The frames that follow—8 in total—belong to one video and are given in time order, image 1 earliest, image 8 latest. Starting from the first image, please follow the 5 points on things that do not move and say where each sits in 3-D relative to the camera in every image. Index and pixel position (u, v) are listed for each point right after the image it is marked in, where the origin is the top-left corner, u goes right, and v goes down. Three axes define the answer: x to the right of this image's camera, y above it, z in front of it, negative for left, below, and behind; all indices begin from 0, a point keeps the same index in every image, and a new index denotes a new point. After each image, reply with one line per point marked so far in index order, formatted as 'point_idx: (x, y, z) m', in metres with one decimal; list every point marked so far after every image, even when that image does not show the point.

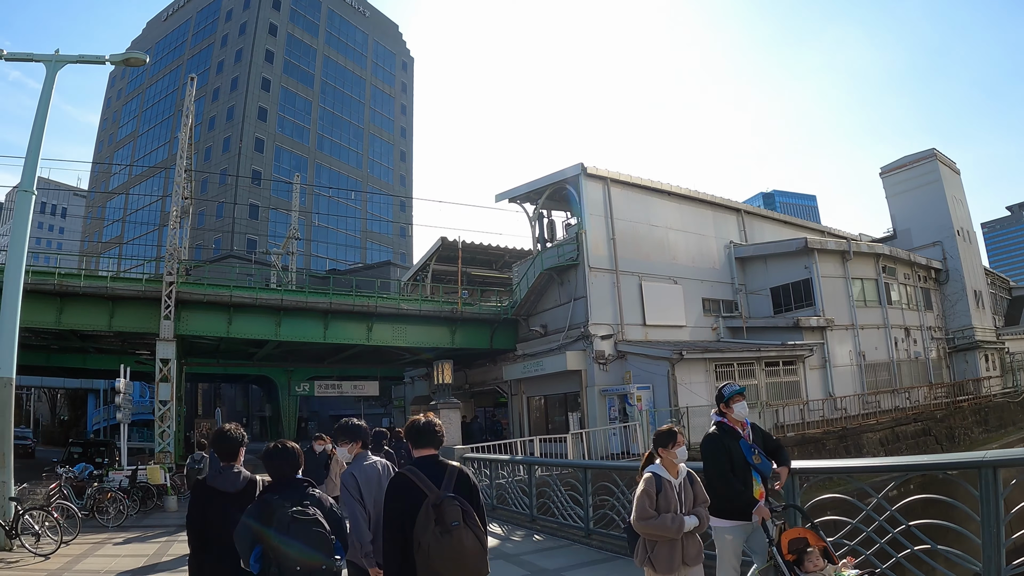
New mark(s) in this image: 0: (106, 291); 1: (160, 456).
0: (-11.3, -0.1, +16.5) m
1: (-9.5, -4.5, +15.8) m
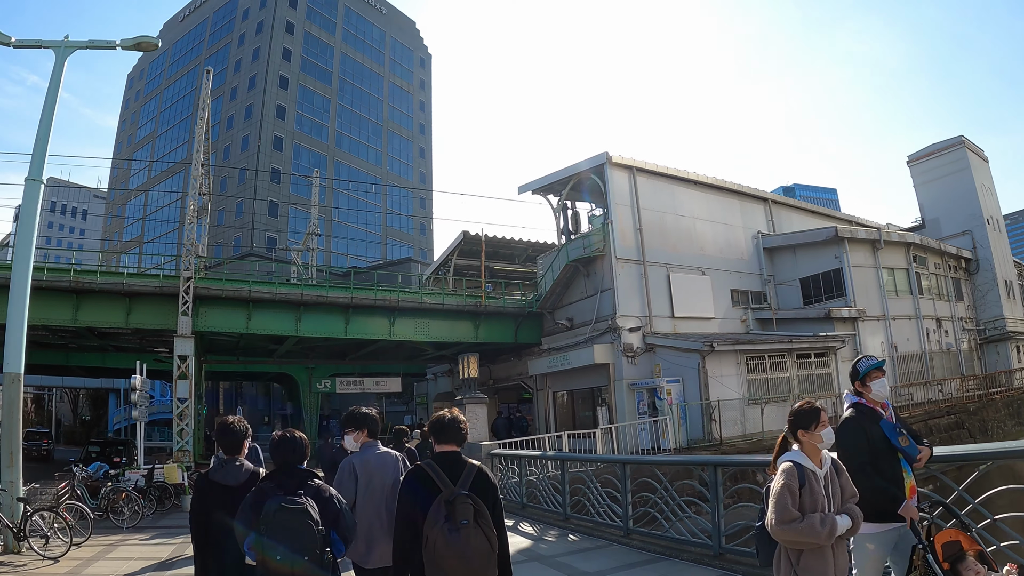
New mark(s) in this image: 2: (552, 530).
0: (-10.6, 0.0, +16.1) m
1: (-8.7, -4.3, +15.3) m
2: (+0.7, -4.3, +10.5) m
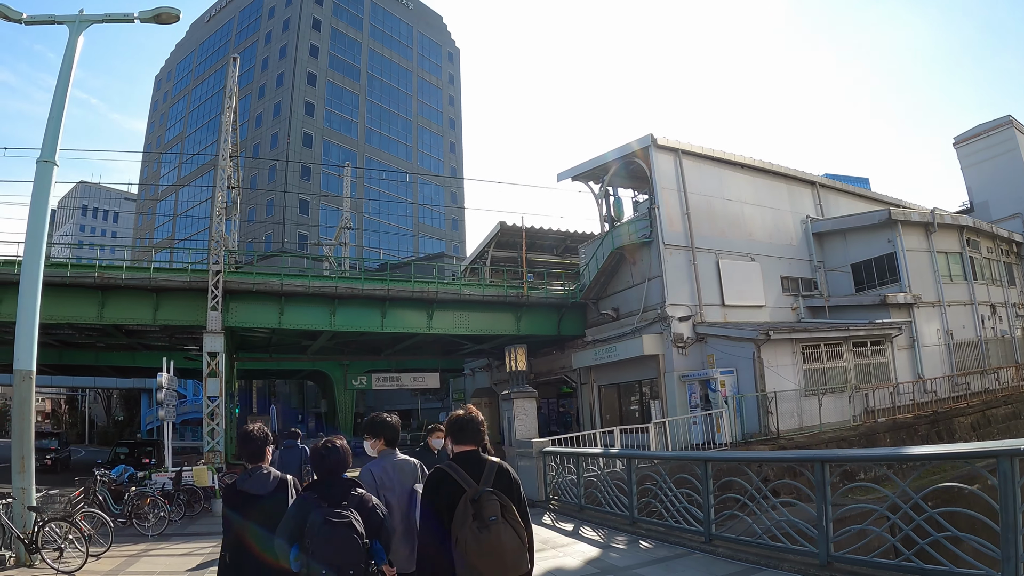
0: (-9.5, +0.1, +15.4) m
1: (-7.5, -4.1, +14.6) m
2: (+1.7, -3.9, +9.3) m
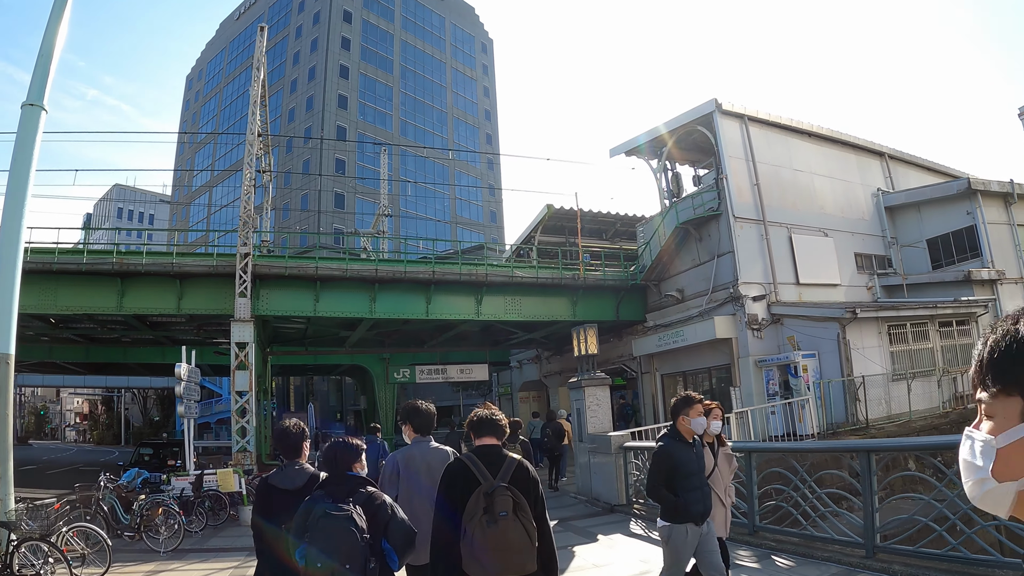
0: (-8.1, +0.5, +14.1) m
1: (-6.1, -3.8, +13.1) m
2: (+2.8, -3.2, +7.3) m
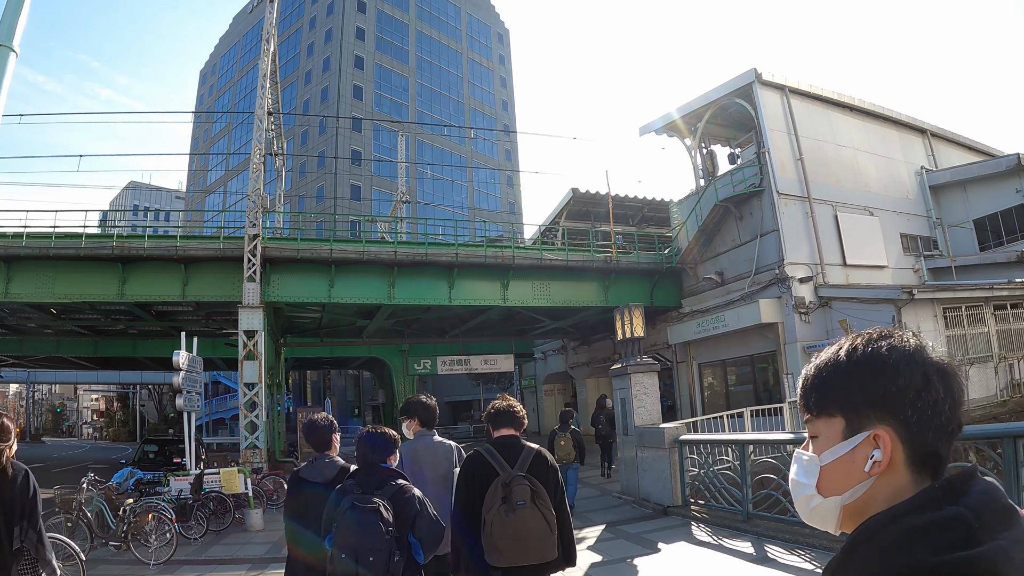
0: (-7.4, +0.8, +13.1) m
1: (-5.4, -3.4, +12.1) m
2: (+3.3, -2.8, +6.0) m
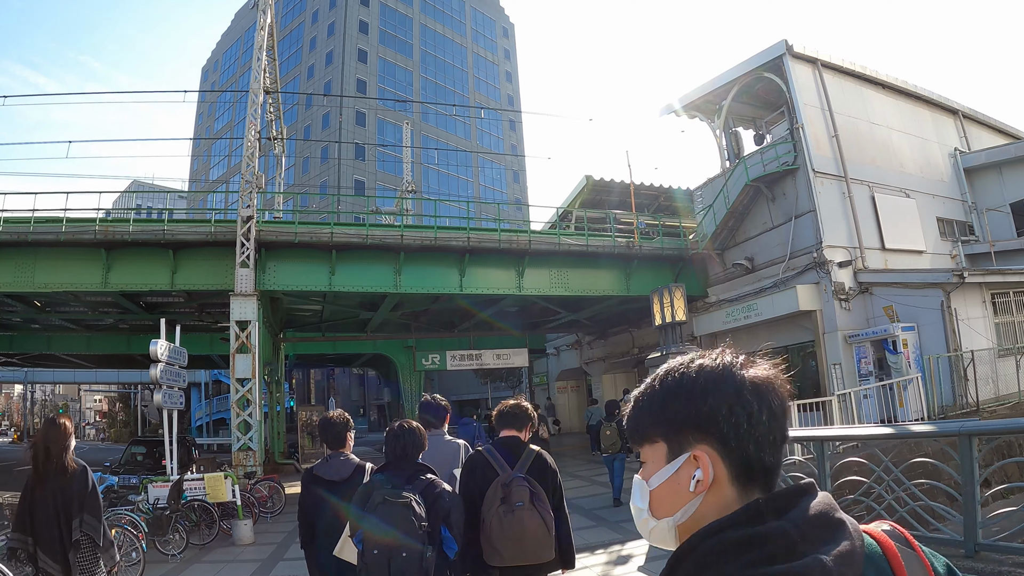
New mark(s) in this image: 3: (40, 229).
0: (-7.1, +1.0, +12.0) m
1: (-5.0, -3.1, +11.0) m
2: (+3.6, -2.5, +4.8) m
3: (-9.4, +1.2, +11.7) m
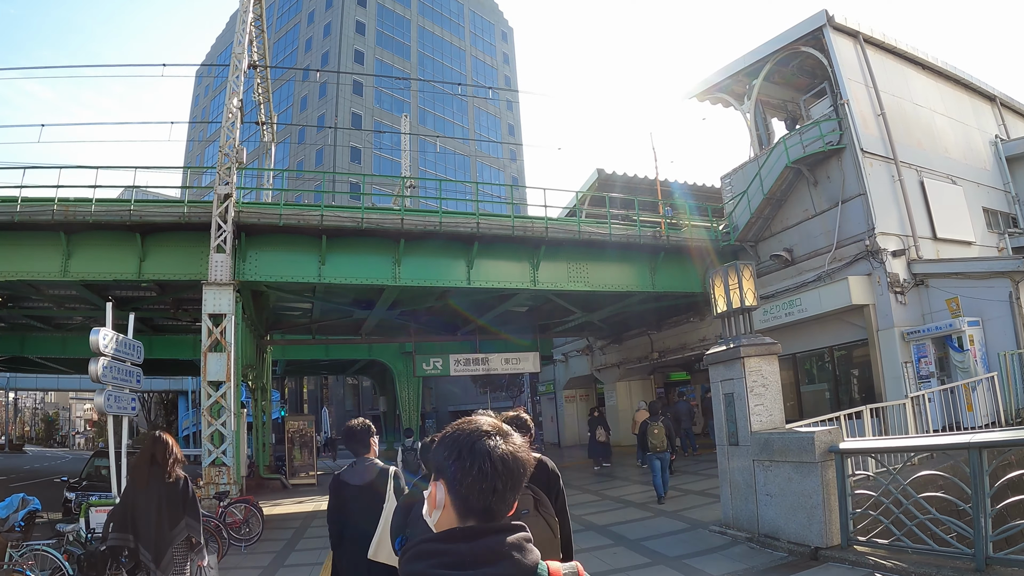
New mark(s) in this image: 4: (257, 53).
0: (-6.7, +1.2, +10.4) m
1: (-4.6, -2.9, +9.3) m
2: (+3.9, -2.1, +3.1) m
3: (-9.0, +1.4, +10.2) m
4: (-6.7, +6.1, +15.4) m
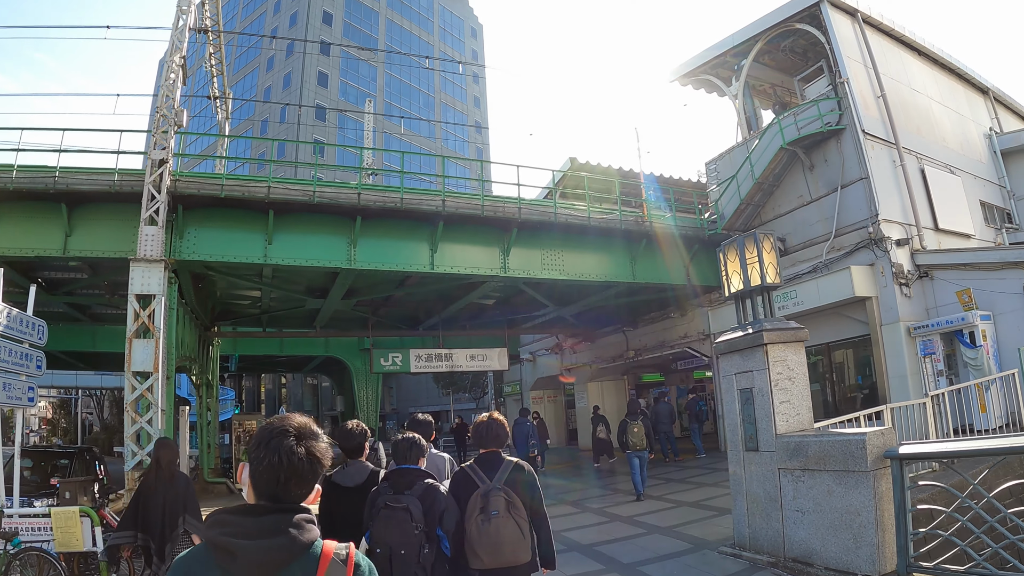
0: (-7.0, +1.6, +9.1) m
1: (-4.9, -2.6, +8.0) m
2: (+3.8, -1.9, +2.0) m
3: (-9.3, +1.7, +8.8) m
4: (-7.1, +6.5, +14.1) m
